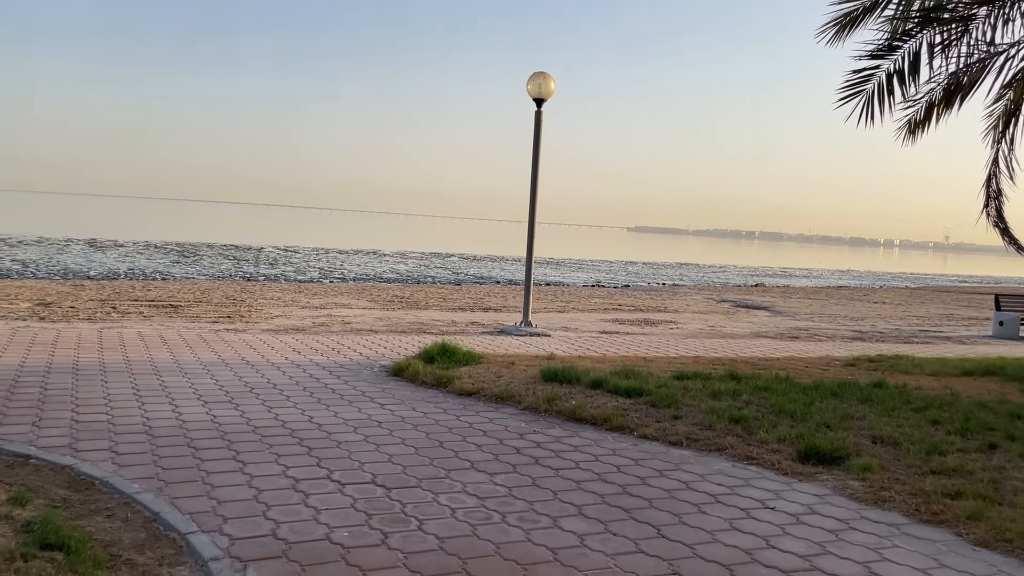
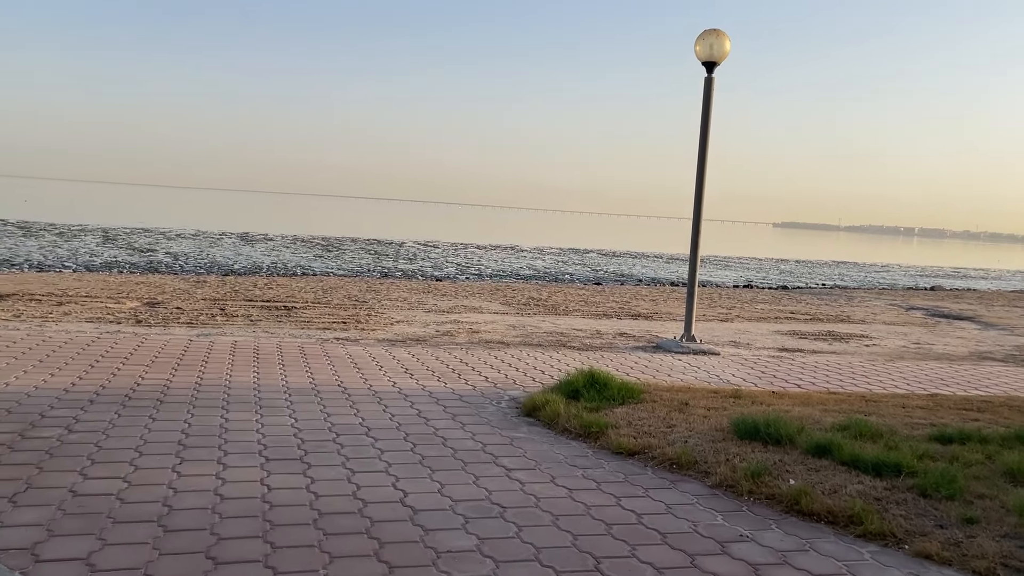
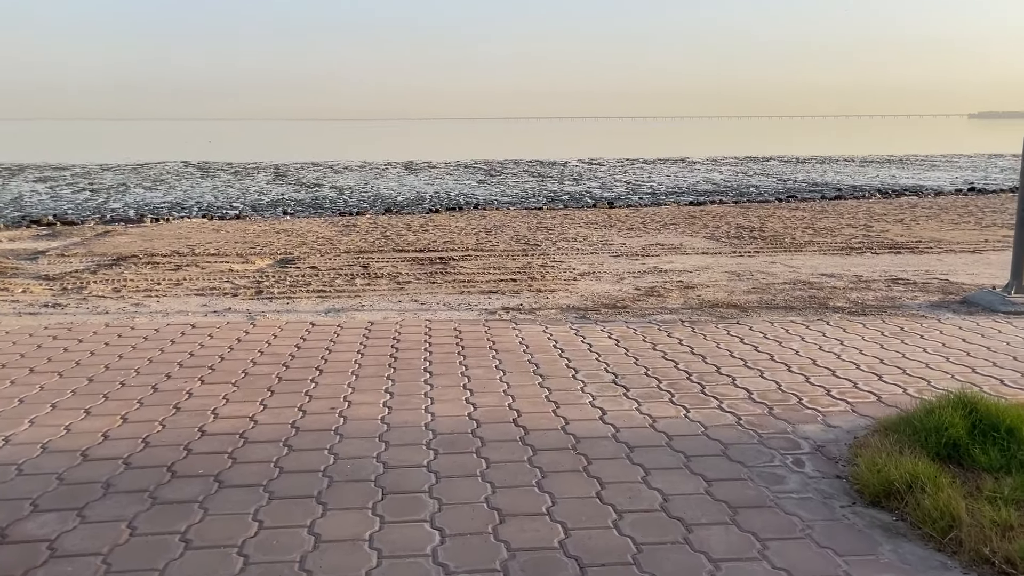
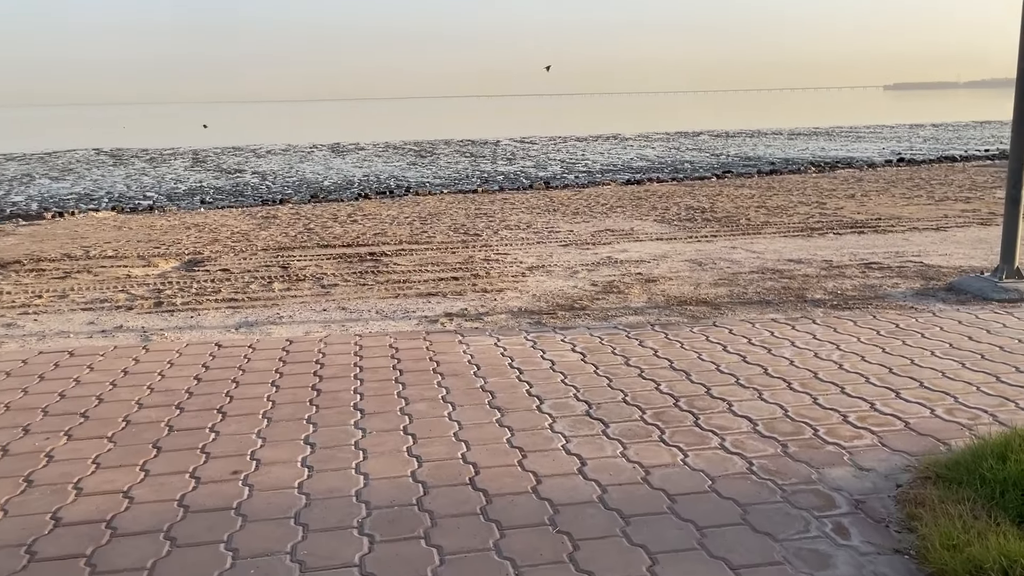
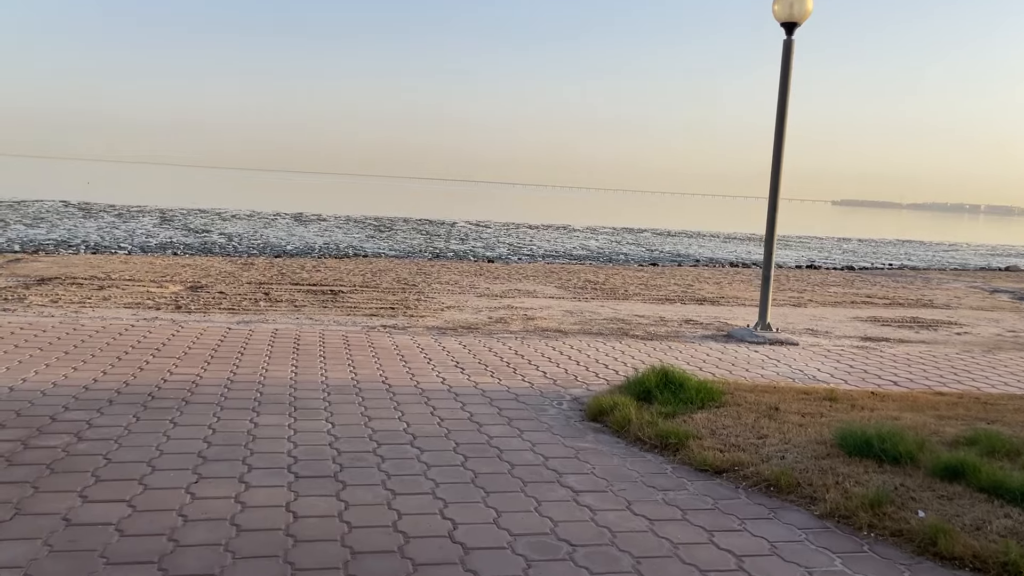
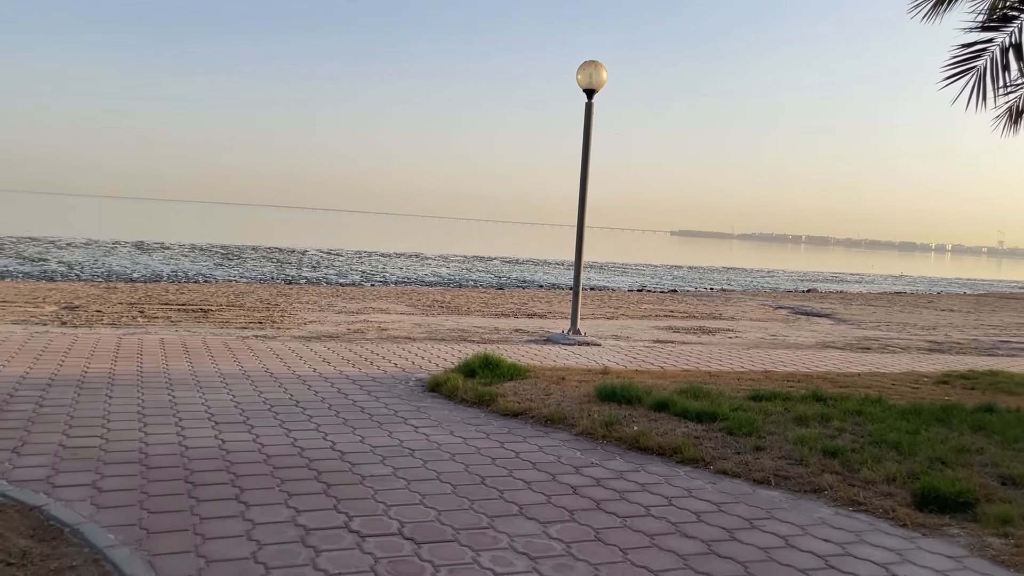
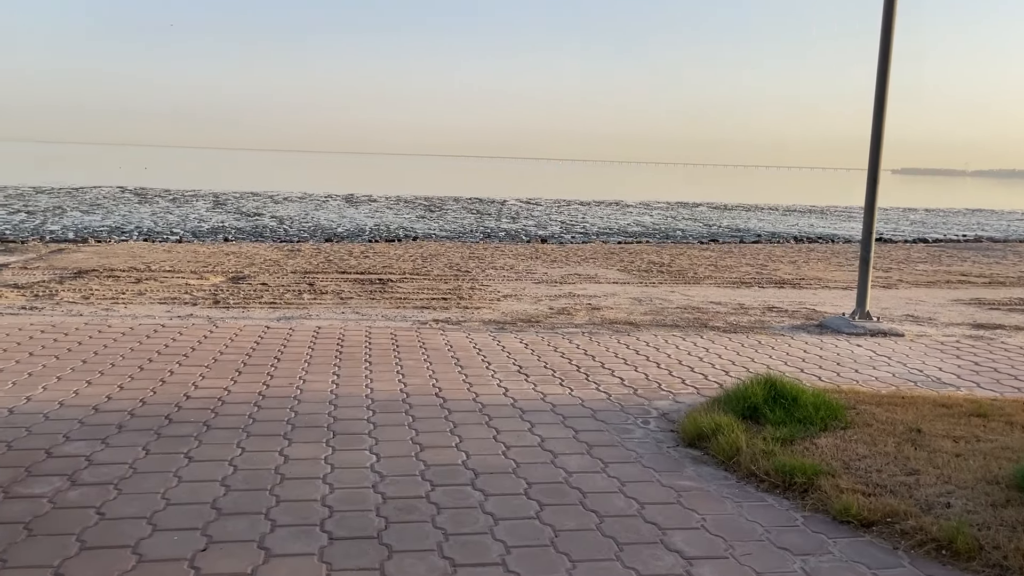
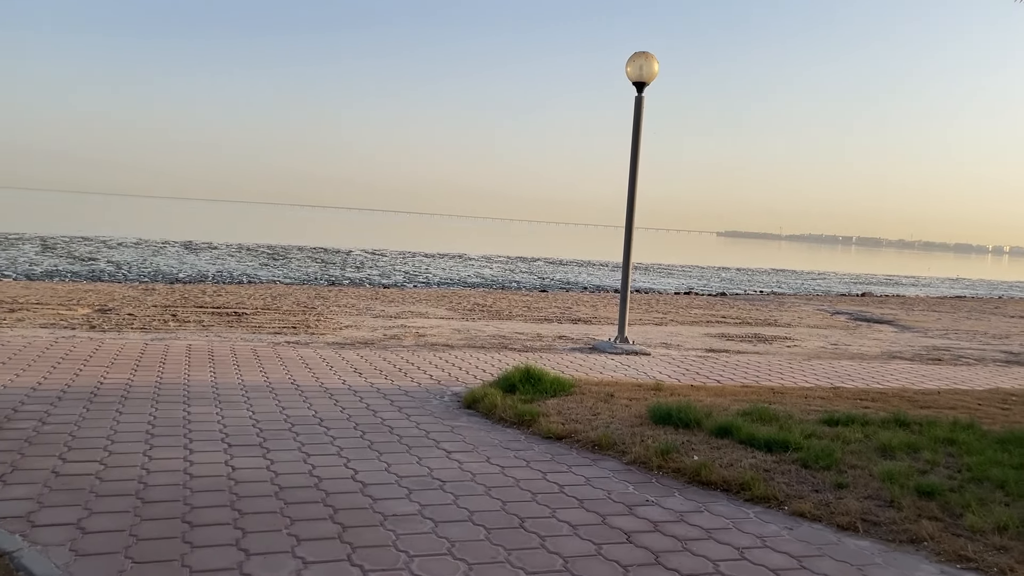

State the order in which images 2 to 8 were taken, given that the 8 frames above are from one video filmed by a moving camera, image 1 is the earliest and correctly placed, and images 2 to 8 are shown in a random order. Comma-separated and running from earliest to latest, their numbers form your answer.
6, 8, 2, 5, 7, 3, 4
